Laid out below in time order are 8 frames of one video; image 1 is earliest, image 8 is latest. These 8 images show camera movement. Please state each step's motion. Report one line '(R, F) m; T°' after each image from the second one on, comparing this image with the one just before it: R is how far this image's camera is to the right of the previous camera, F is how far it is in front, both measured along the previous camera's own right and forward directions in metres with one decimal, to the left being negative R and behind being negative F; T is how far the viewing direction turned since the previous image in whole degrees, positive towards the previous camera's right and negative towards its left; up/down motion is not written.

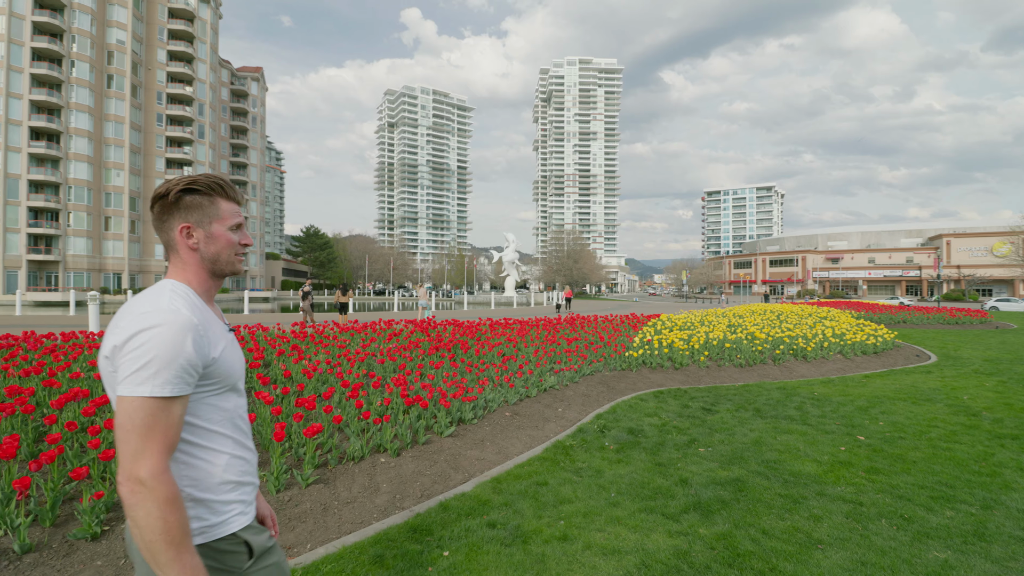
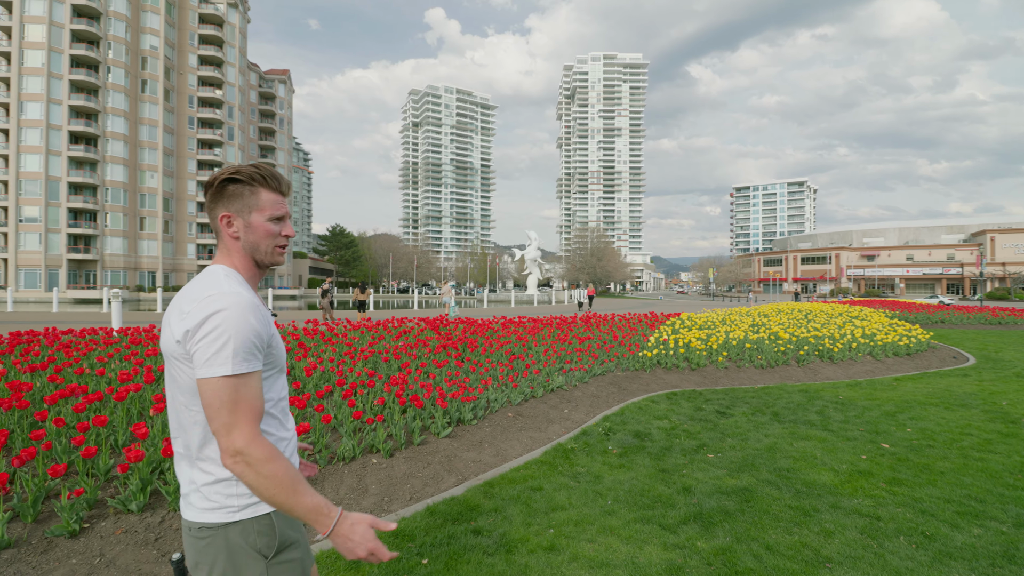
(+0.3, +0.2) m; -3°
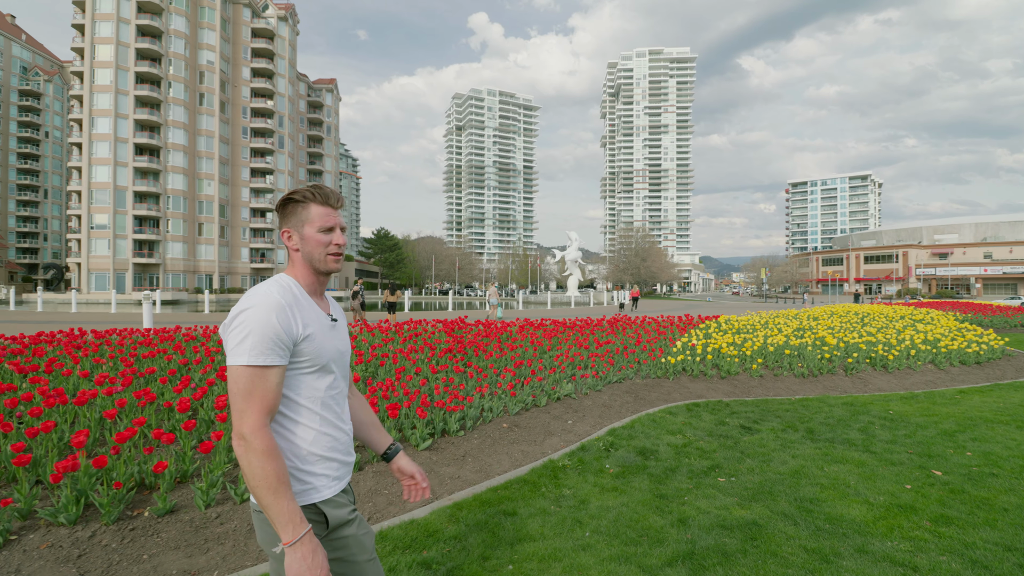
(+0.6, +0.5) m; -5°
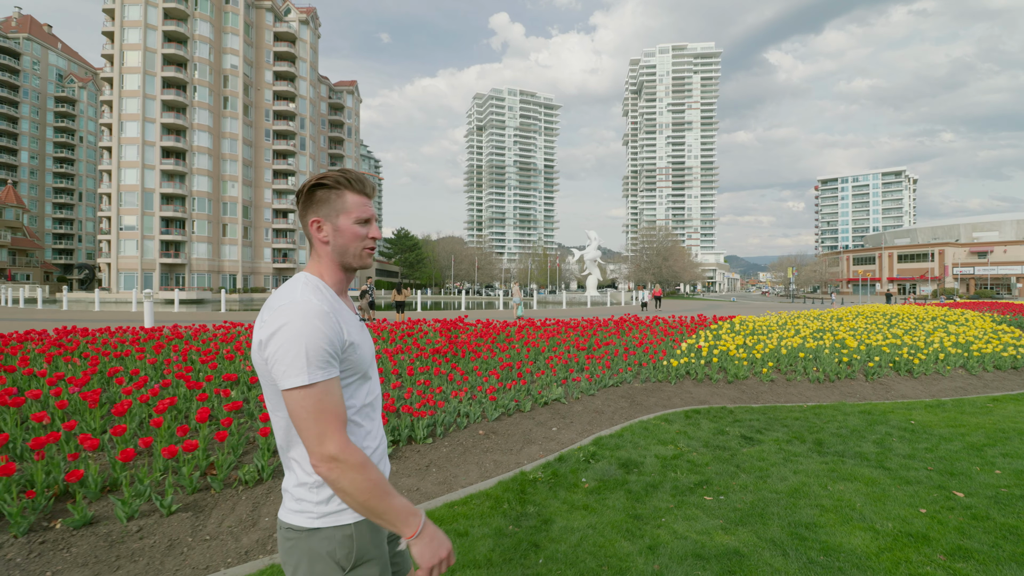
(+0.5, +0.5) m; -3°
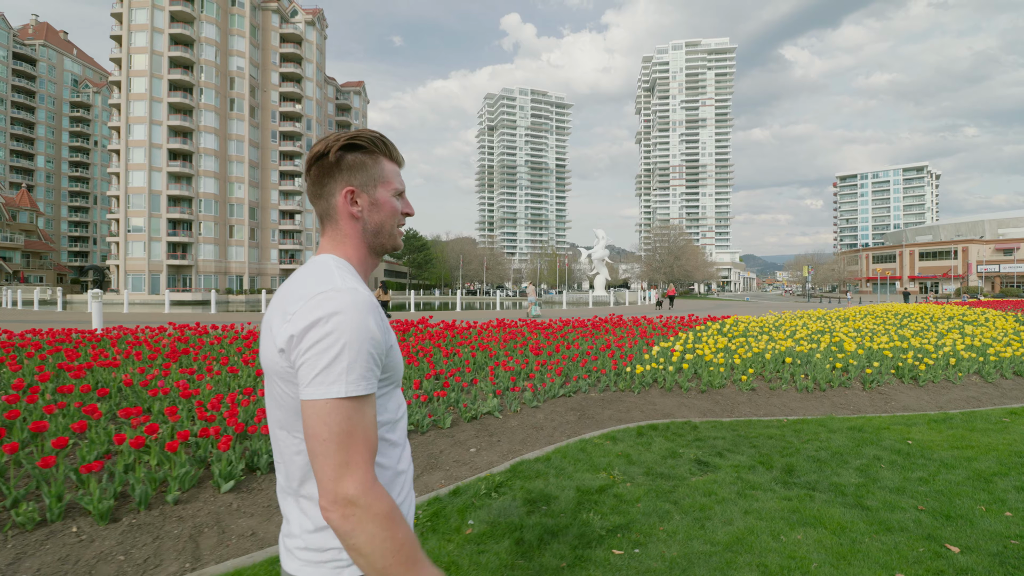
(+1.2, +1.0) m; -2°
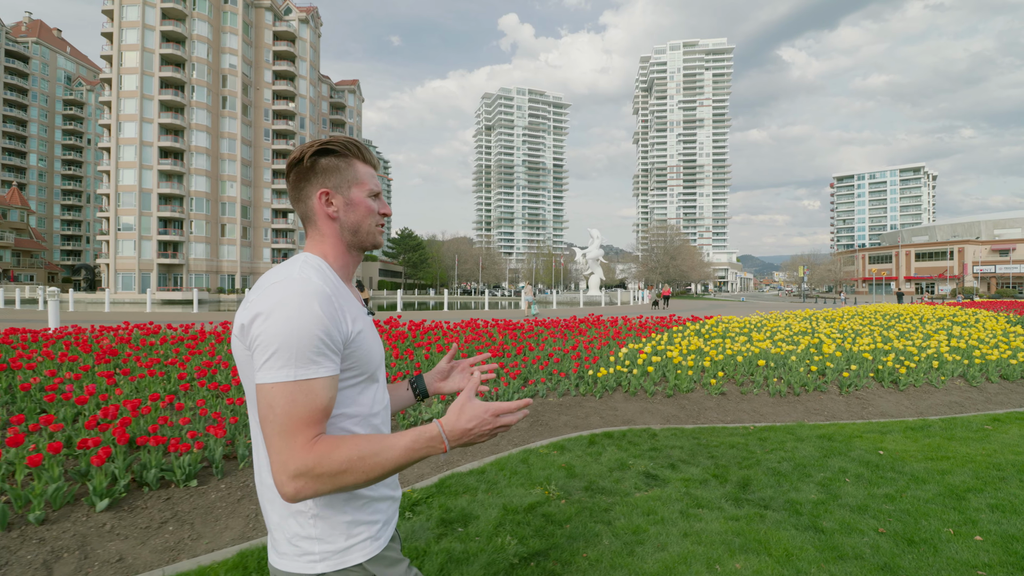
(+0.7, +0.5) m; 0°
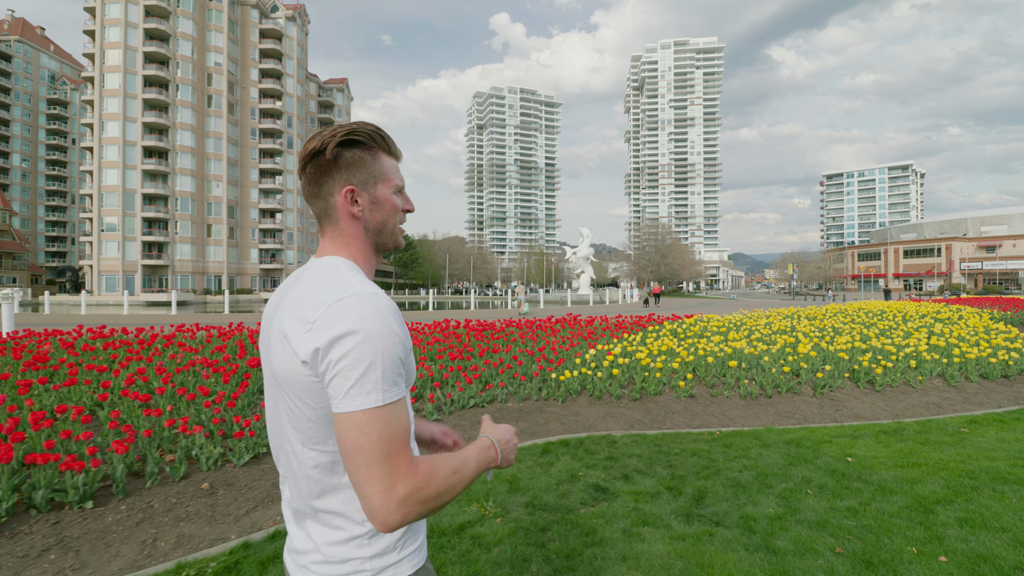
(+0.5, +0.4) m; +1°
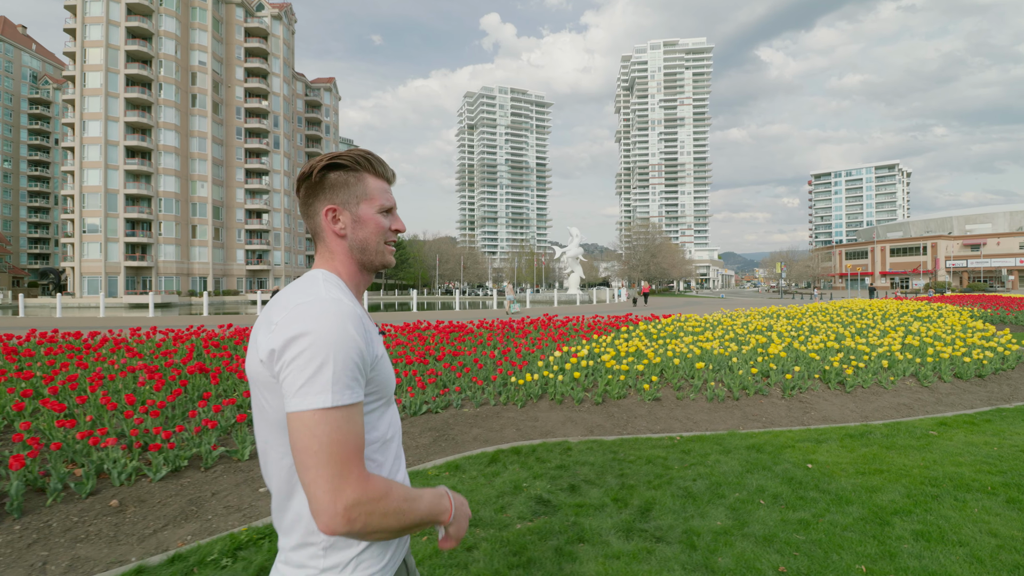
(+0.5, +0.3) m; +1°
